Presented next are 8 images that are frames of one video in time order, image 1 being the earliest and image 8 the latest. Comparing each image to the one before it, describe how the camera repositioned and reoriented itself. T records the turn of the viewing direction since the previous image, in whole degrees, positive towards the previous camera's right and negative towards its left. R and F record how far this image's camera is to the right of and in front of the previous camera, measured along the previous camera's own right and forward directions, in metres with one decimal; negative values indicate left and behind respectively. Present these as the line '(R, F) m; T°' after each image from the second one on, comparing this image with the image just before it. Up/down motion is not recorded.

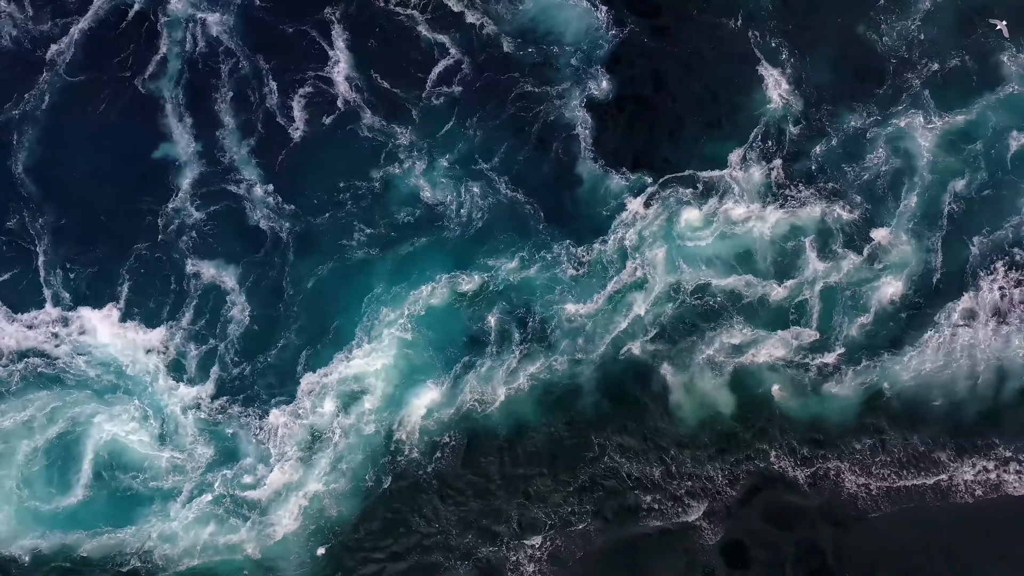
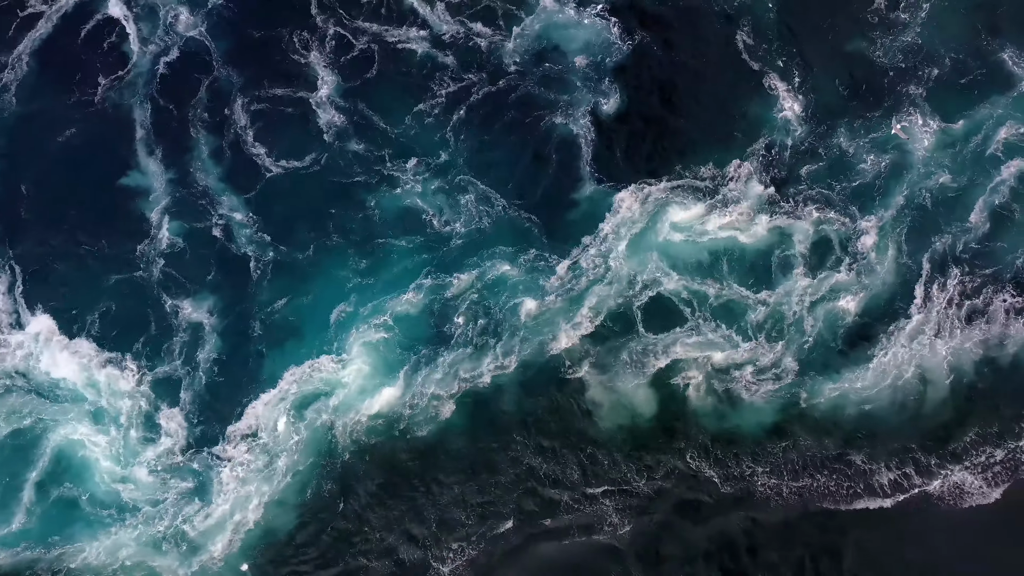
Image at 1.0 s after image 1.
(+10.1, 0.0) m; -2°
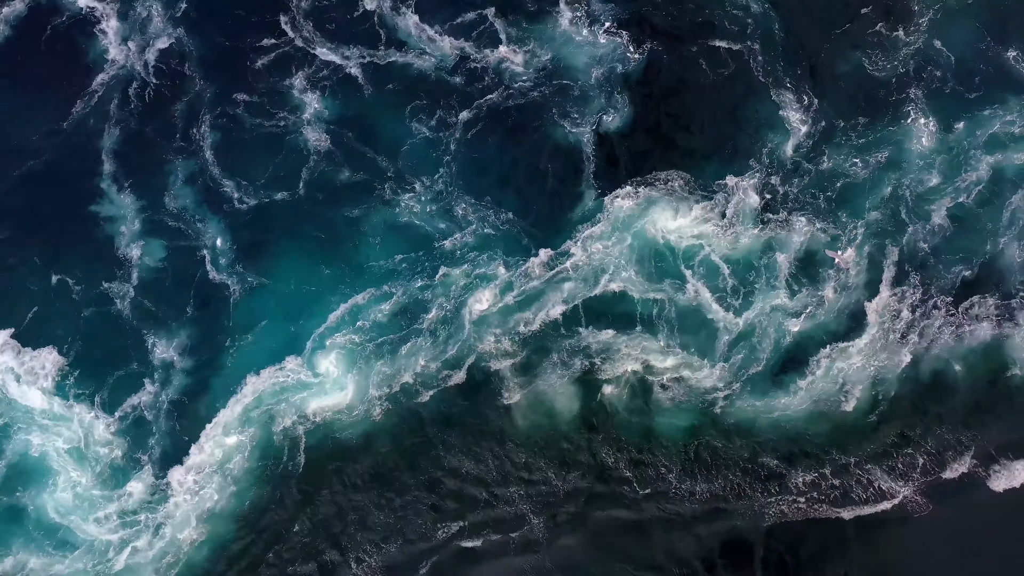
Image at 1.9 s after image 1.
(+9.7, +0.2) m; -2°
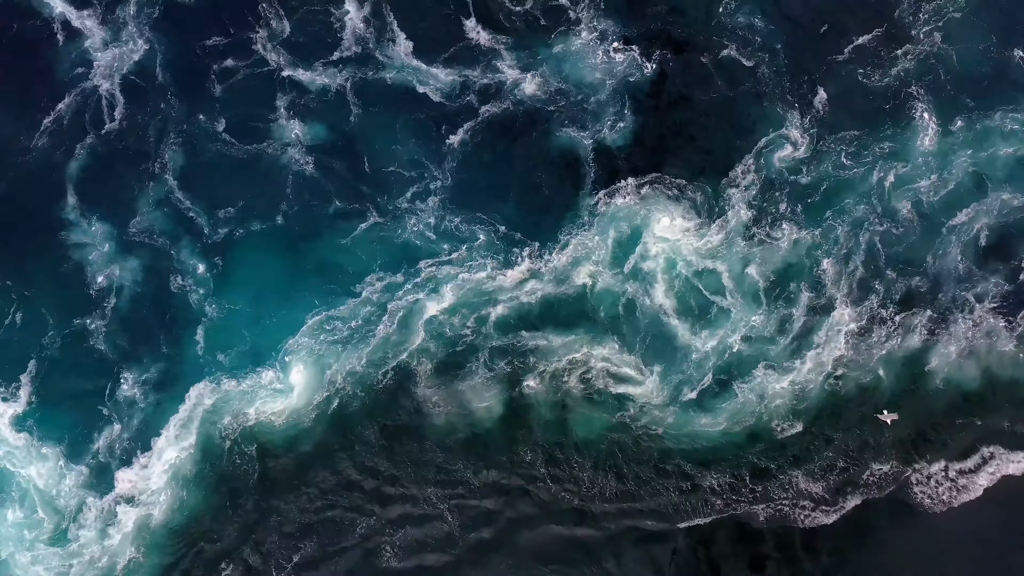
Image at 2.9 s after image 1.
(+8.1, +2.7) m; -1°
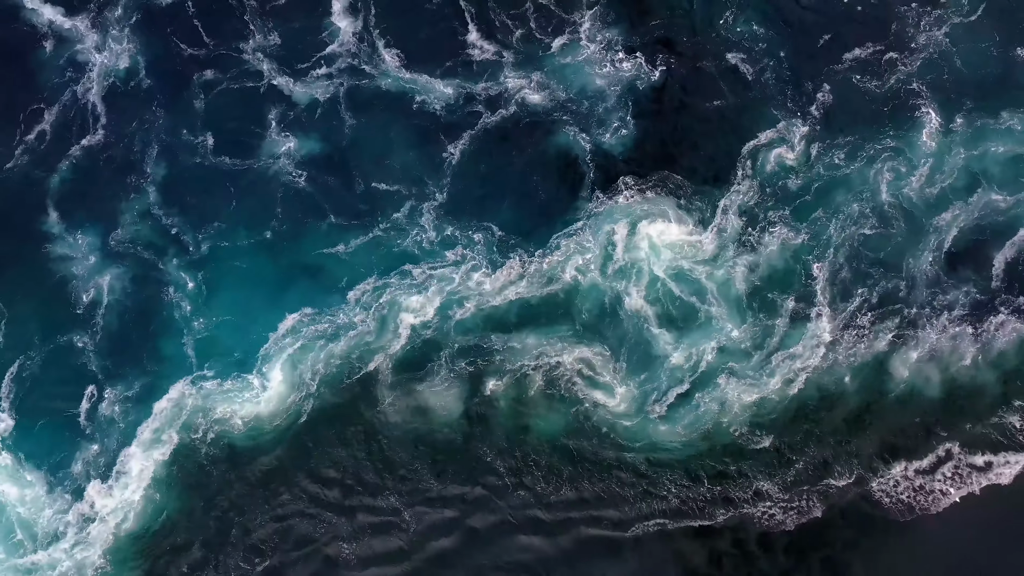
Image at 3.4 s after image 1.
(-3.1, +4.8) m; +1°
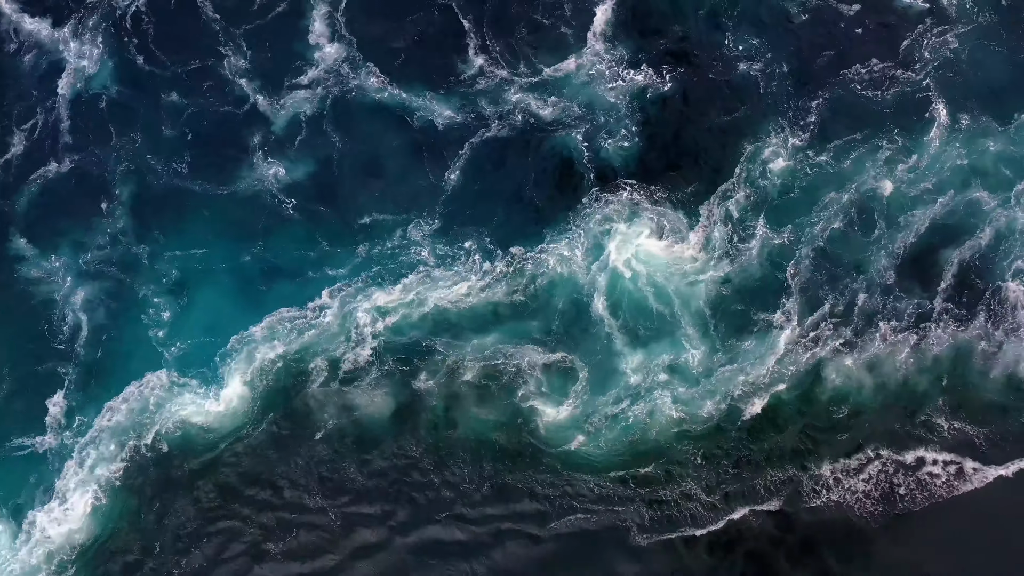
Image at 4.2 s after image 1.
(+3.9, +1.5) m; -1°
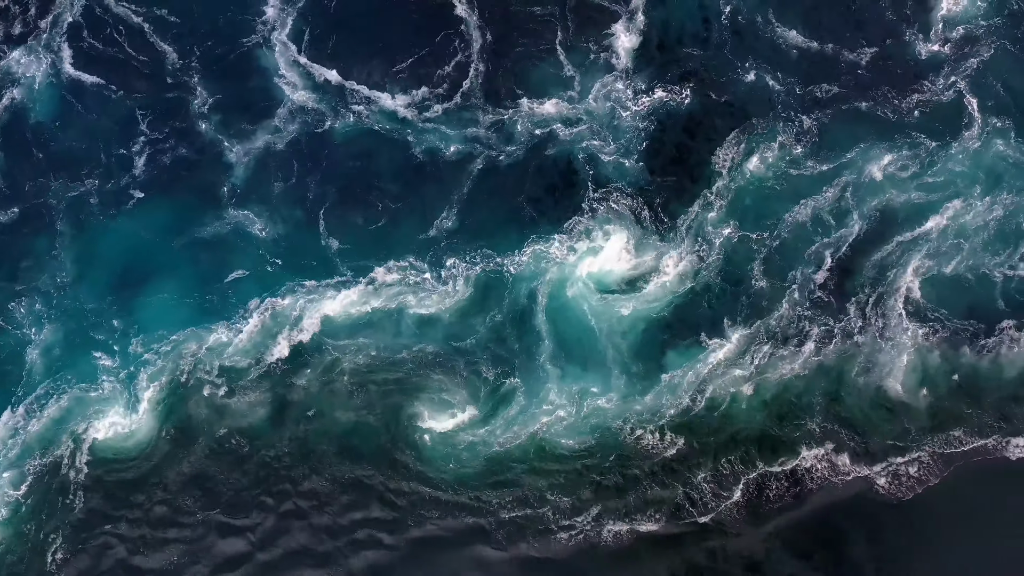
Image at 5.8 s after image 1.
(+4.8, +2.3) m; -1°
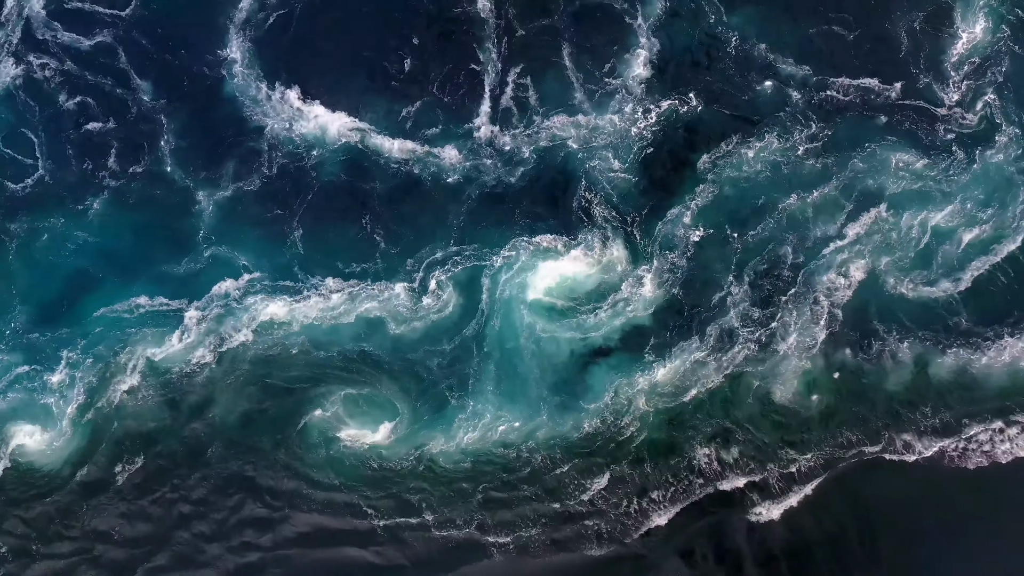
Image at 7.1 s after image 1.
(+3.7, +1.1) m; -1°
